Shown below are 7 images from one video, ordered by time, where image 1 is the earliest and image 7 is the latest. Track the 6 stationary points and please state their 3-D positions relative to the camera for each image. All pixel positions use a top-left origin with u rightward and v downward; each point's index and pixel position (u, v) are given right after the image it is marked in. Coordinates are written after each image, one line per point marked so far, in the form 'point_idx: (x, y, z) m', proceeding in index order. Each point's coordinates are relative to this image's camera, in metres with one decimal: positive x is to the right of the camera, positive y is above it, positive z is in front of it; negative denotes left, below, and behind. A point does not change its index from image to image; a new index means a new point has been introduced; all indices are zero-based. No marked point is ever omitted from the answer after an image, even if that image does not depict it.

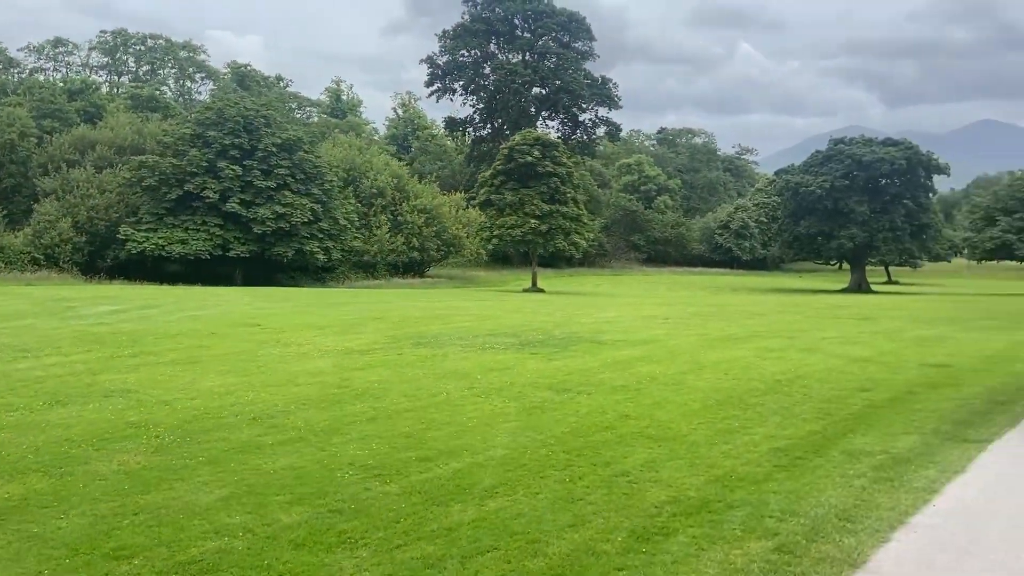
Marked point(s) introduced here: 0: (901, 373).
0: (+4.8, -1.1, +9.8) m
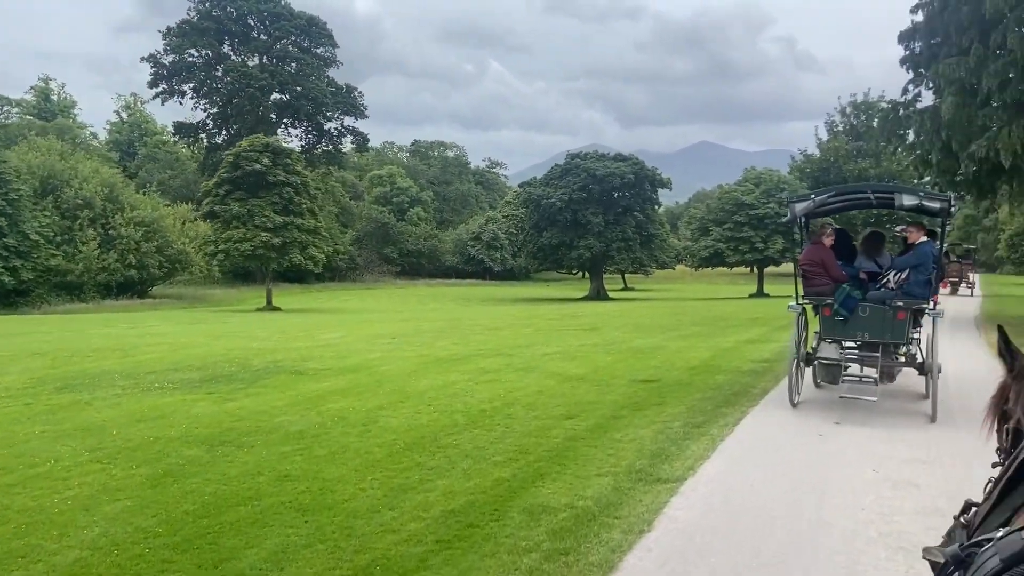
0: (+1.1, -1.2, +9.2) m
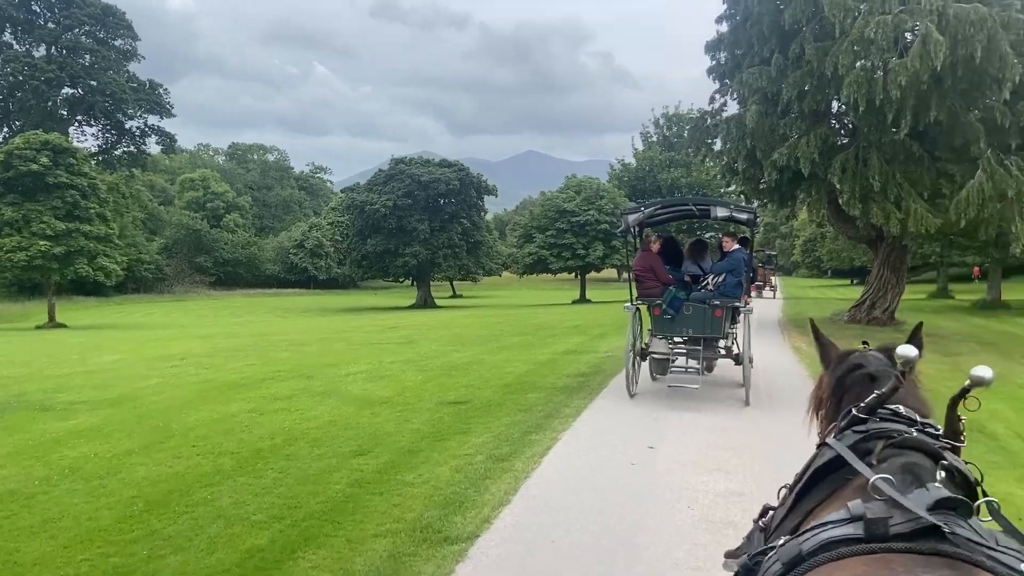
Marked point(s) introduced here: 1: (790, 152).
0: (-1.0, -1.4, +8.2) m
1: (+5.1, +2.5, +14.6) m
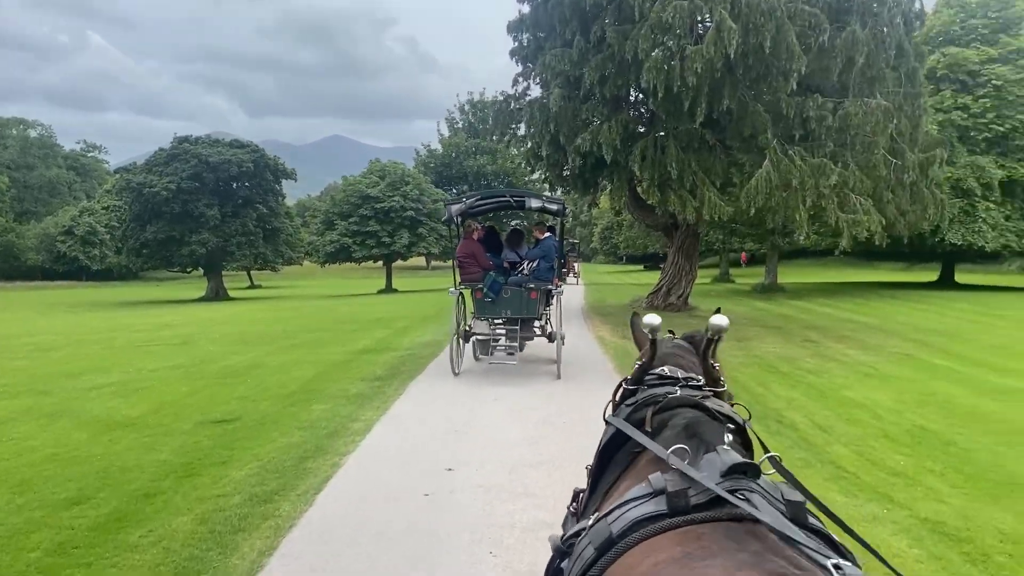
0: (-2.9, -1.4, +6.7) m
1: (+1.5, +2.7, +14.3) m
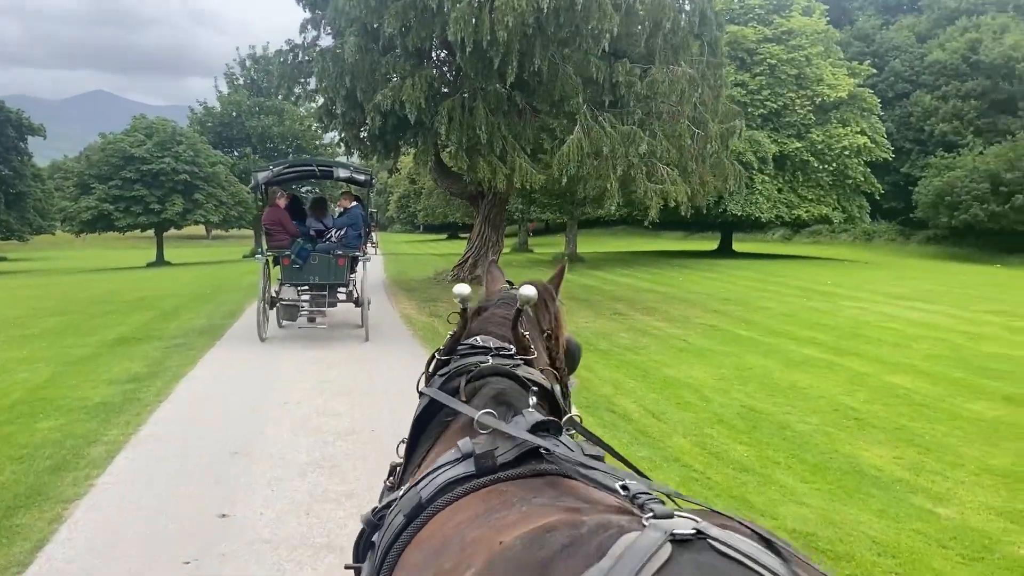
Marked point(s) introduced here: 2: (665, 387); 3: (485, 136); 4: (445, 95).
0: (-4.2, -1.3, +4.6) m
1: (-1.9, +3.1, +12.9) m
2: (+1.6, -1.0, +8.2) m
3: (-0.5, +2.5, +12.9) m
4: (-1.2, +3.3, +13.7) m
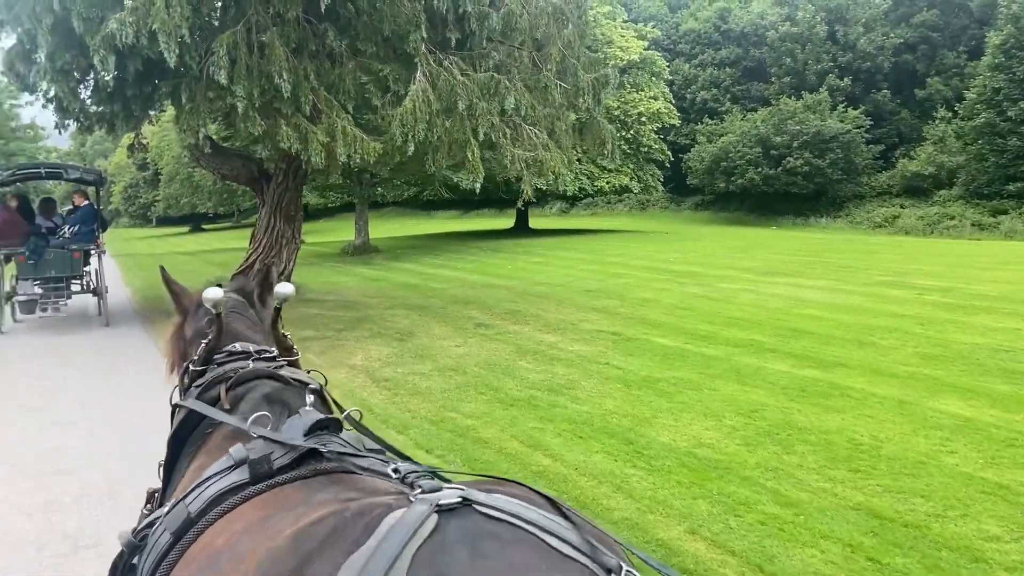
0: (-3.3, -2.0, -0.2) m
1: (-3.9, +2.7, +8.3) m
2: (+1.2, -1.2, +5.0) m
3: (-2.4, +2.2, +8.7) m
4: (-3.4, +3.0, +9.2) m
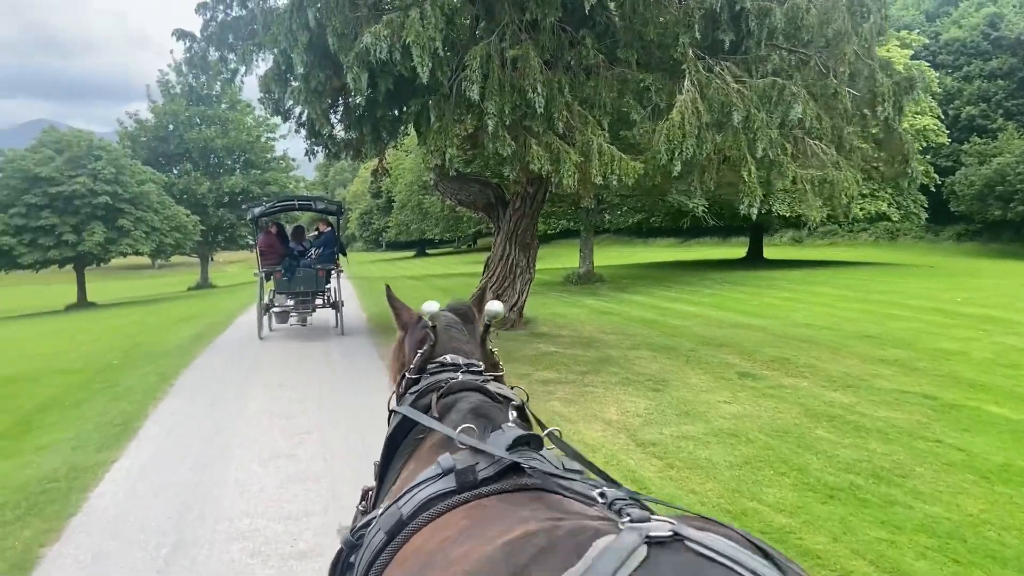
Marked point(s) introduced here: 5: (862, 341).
0: (-2.9, -2.0, -0.8) m
1: (-1.2, +2.4, +7.6) m
2: (+2.7, -1.5, +3.1) m
3: (+0.3, +1.8, +7.7) m
4: (-0.5, +2.6, +8.4) m
5: (+5.1, -0.7, +11.6) m
